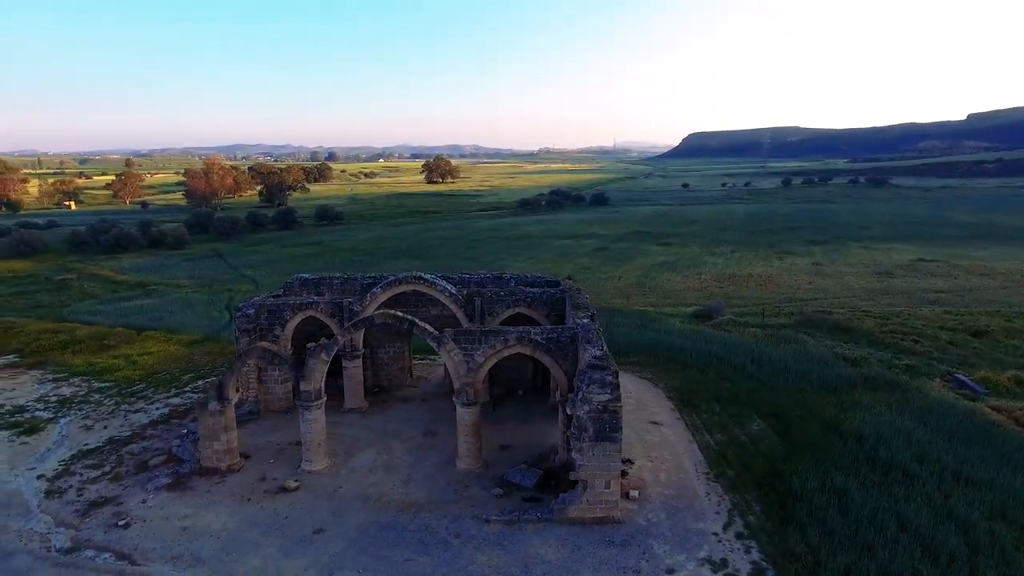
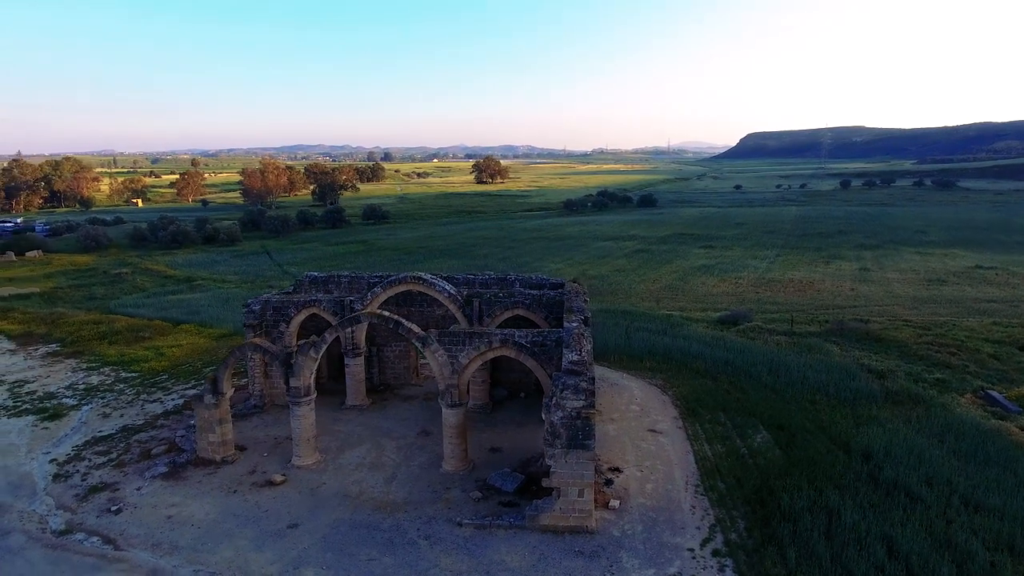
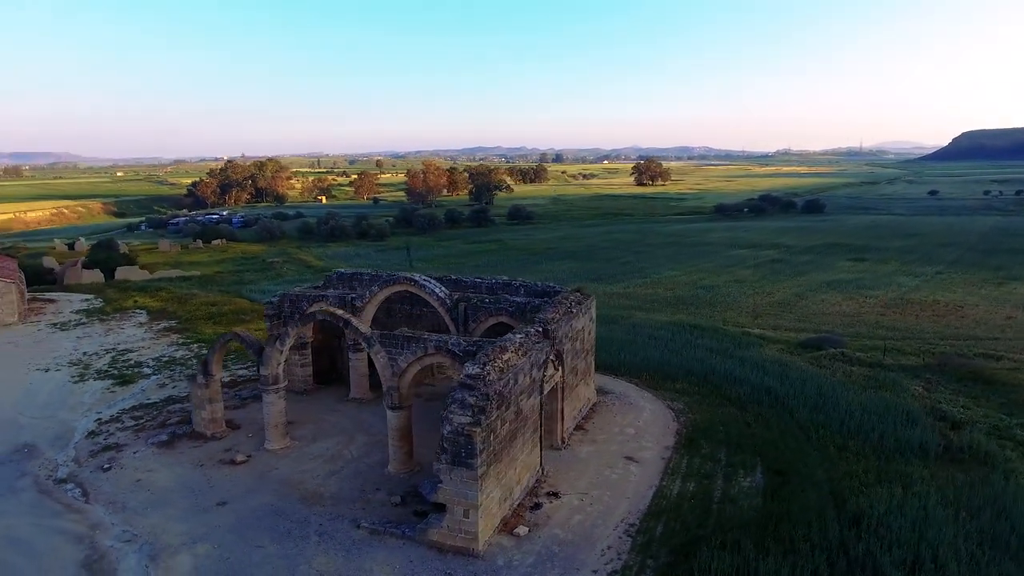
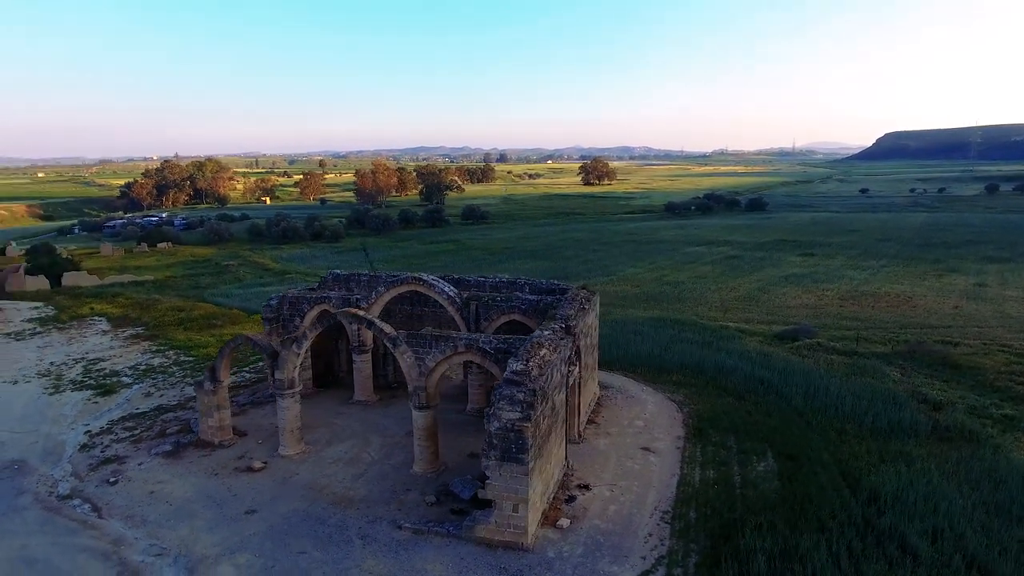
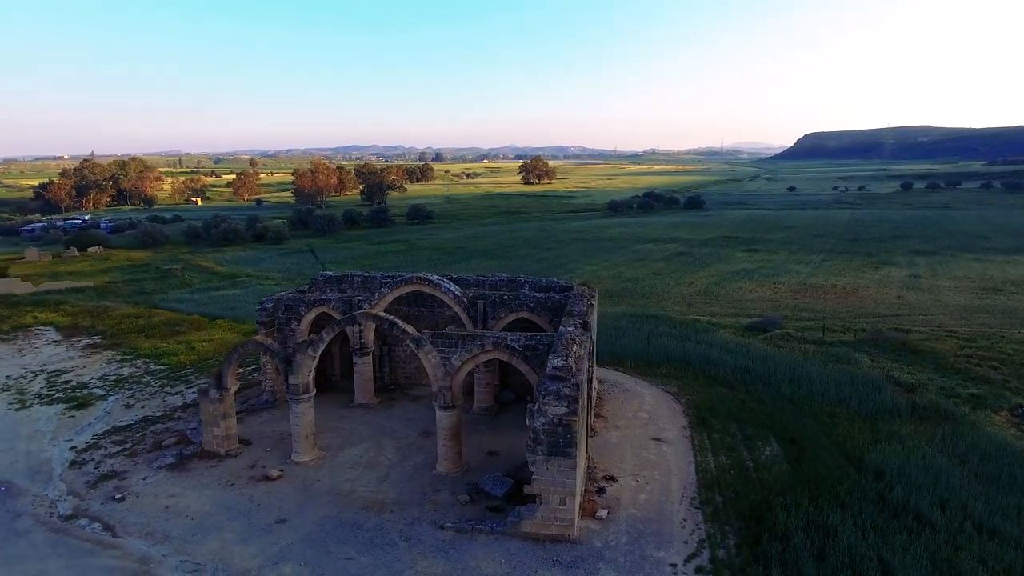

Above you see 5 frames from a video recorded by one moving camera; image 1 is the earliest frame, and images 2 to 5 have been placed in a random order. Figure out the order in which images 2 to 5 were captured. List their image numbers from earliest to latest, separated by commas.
2, 5, 4, 3
